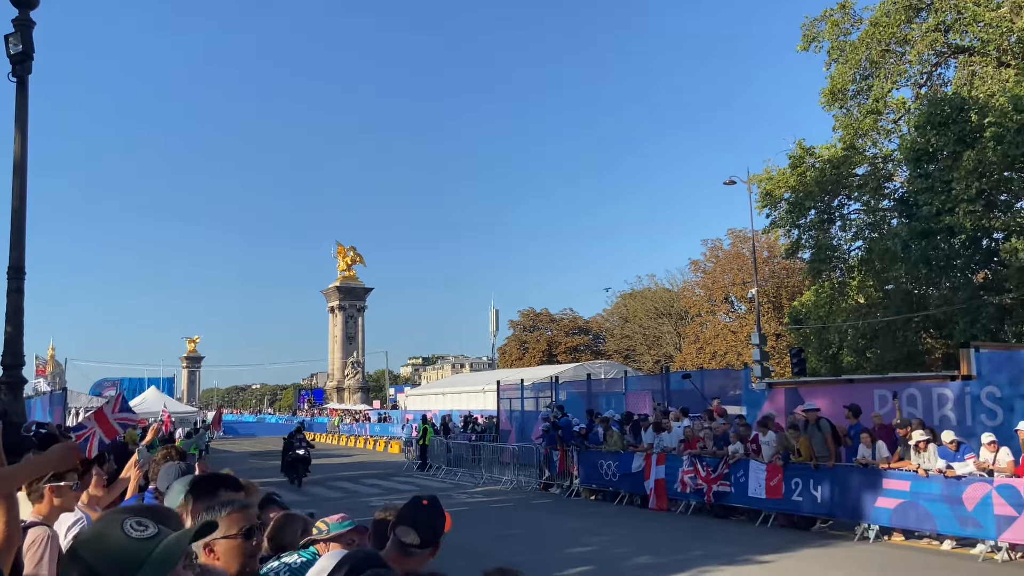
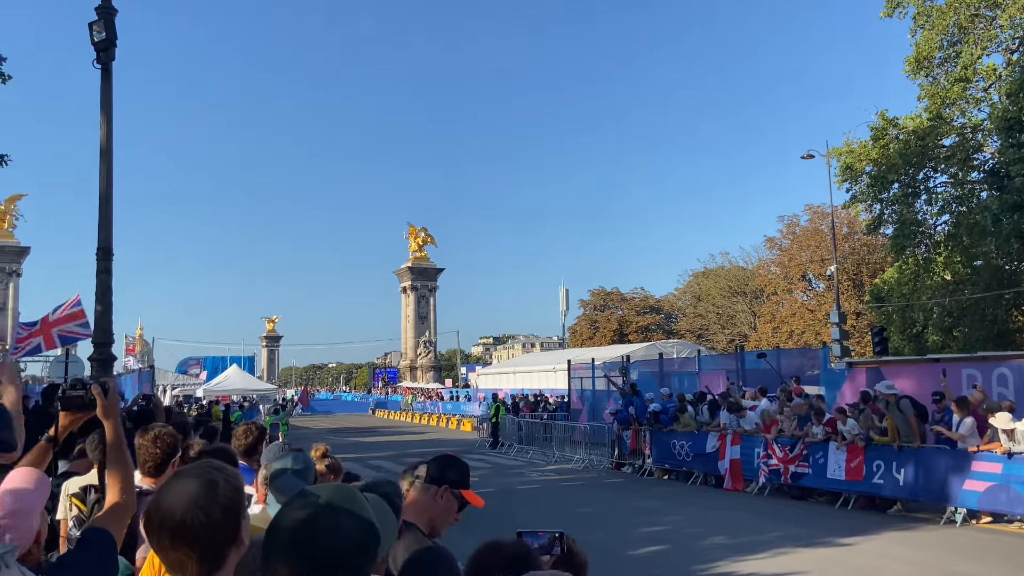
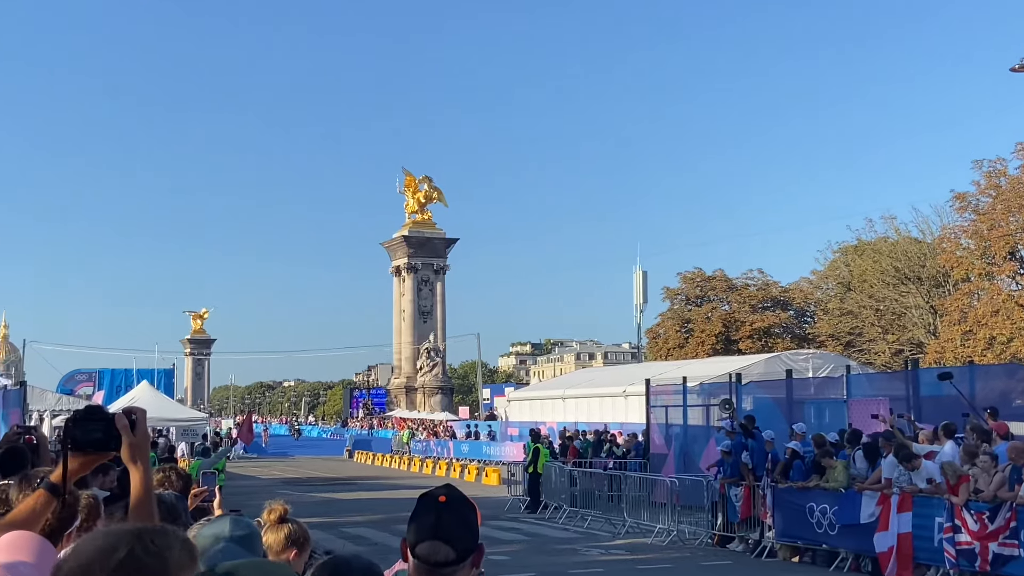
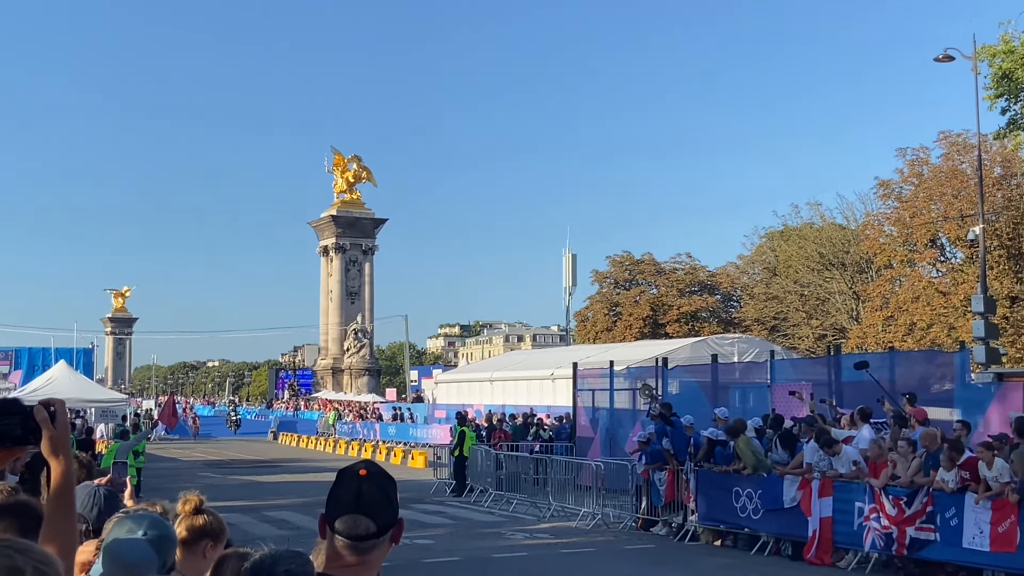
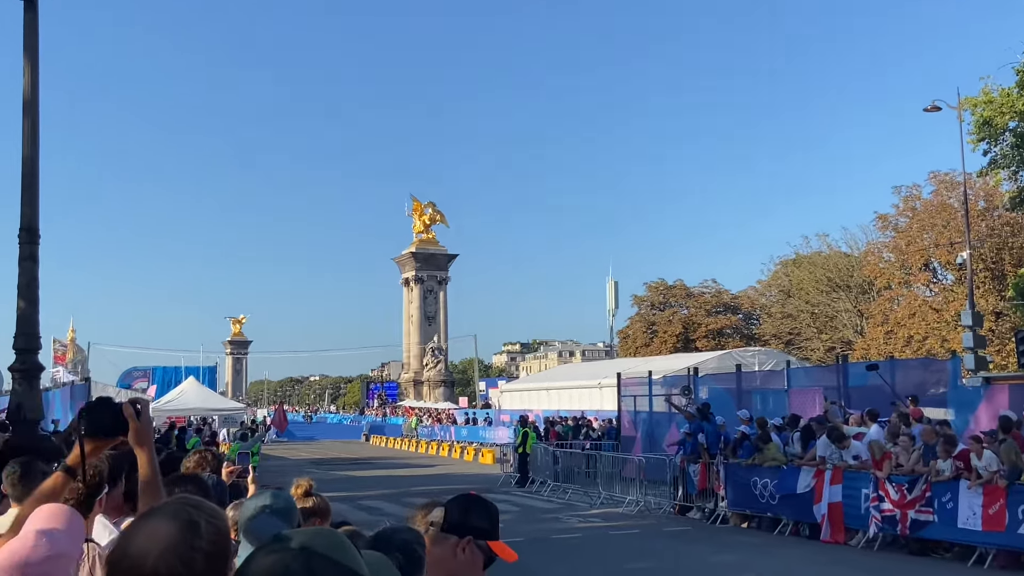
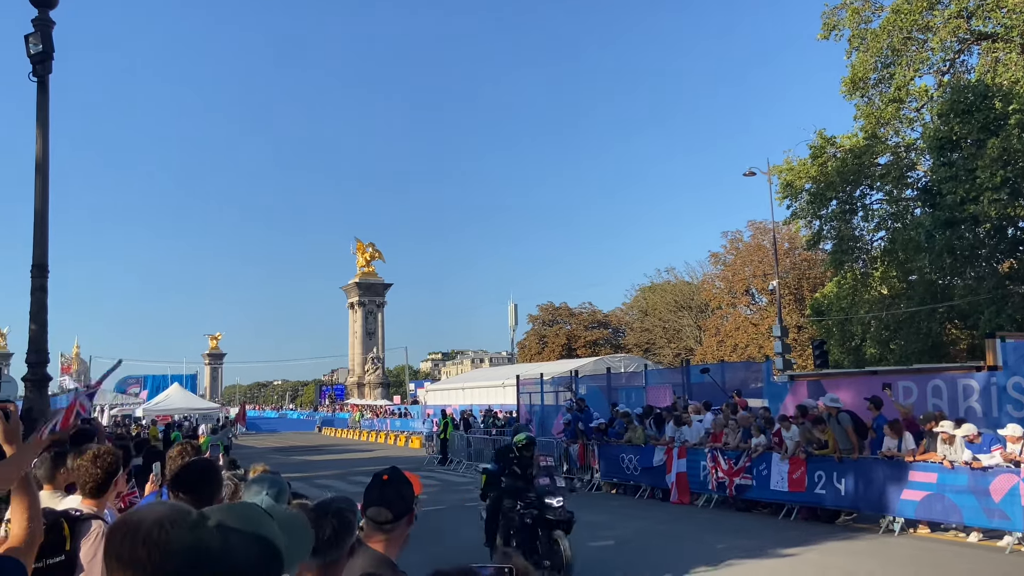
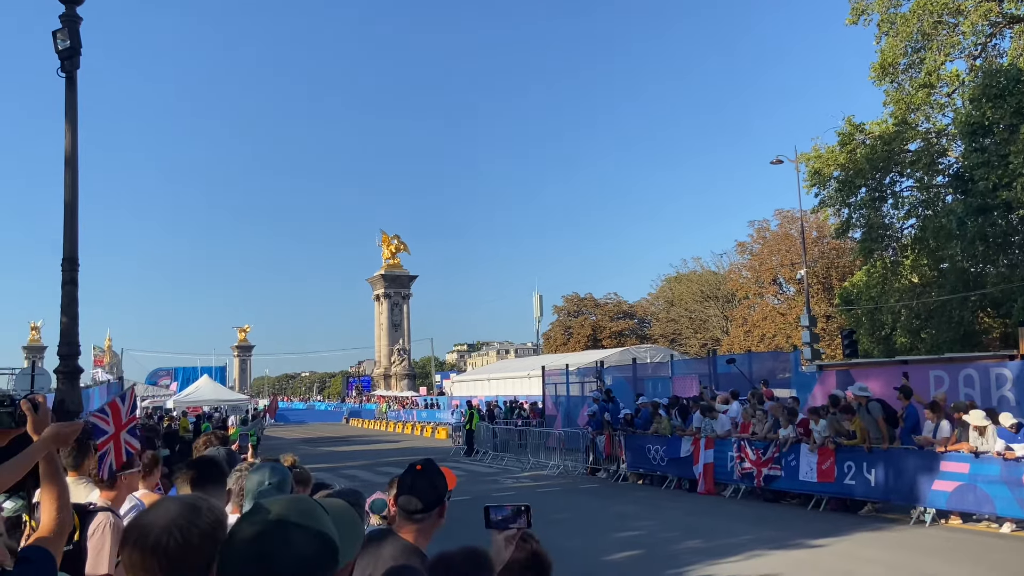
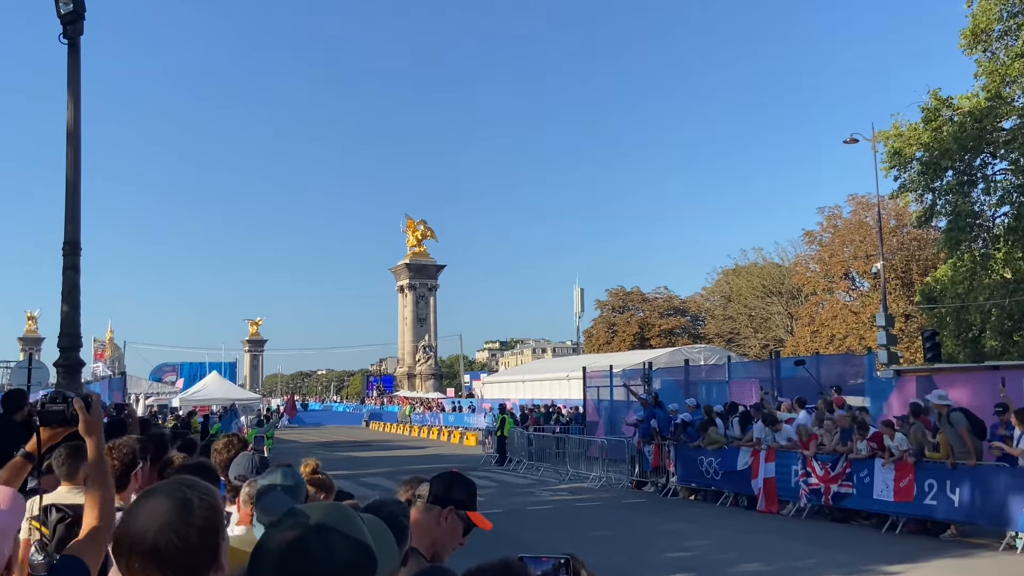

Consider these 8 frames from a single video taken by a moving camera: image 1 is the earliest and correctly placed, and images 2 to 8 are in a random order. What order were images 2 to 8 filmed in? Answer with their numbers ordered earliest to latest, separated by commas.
6, 7, 2, 8, 5, 3, 4
